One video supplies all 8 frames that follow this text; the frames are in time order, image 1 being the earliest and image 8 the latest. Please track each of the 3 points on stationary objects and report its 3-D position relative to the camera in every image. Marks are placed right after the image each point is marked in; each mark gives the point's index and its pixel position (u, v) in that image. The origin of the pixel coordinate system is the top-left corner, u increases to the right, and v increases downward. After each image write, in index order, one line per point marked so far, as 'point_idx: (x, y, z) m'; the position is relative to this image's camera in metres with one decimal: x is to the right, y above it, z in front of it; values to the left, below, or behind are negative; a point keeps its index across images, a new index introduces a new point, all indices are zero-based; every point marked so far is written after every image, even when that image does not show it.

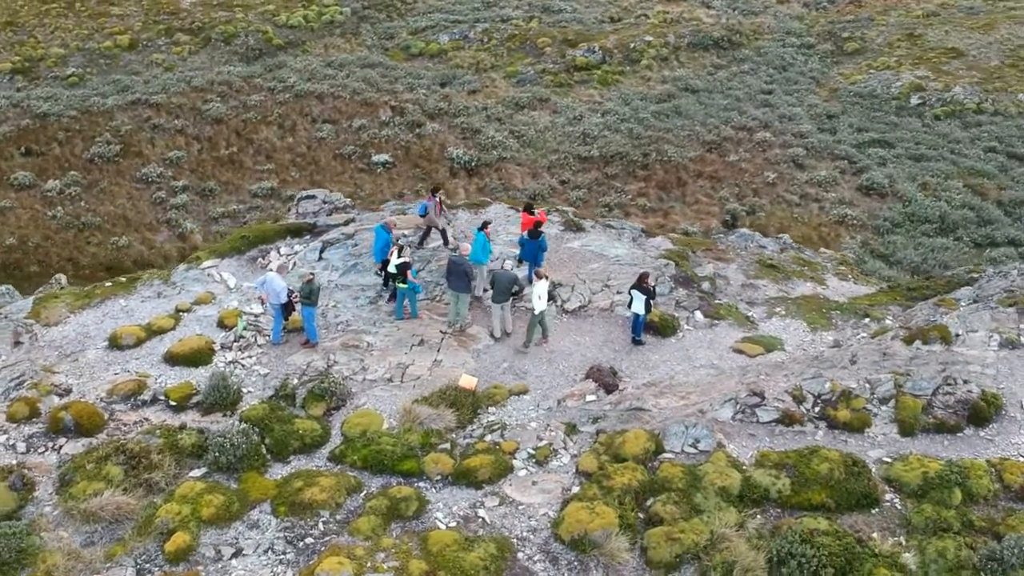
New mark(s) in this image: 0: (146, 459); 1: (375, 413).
0: (-5.5, -2.4, +15.9) m
1: (-2.1, -2.0, +17.2) m
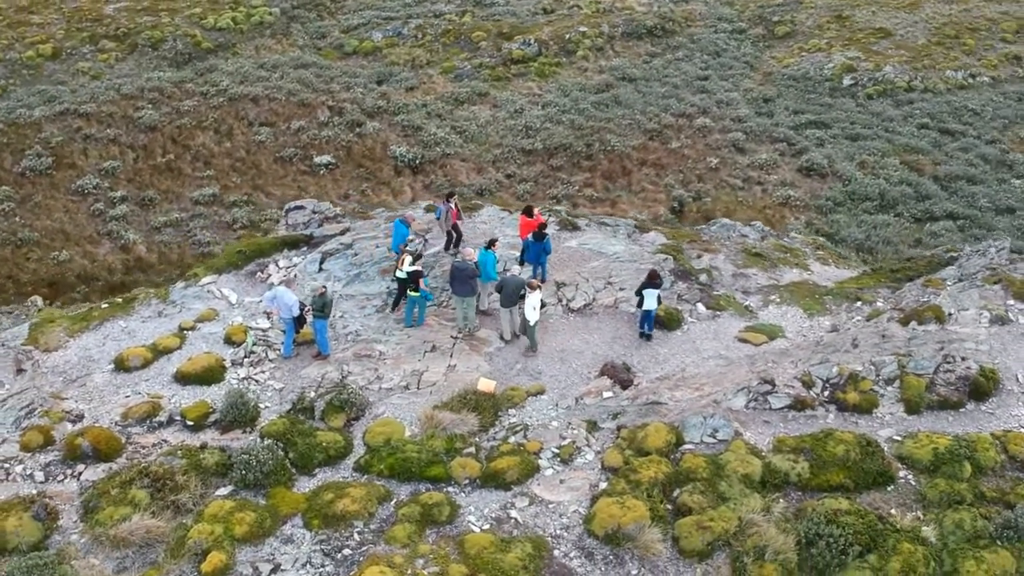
0: (-5.1, -2.7, +15.9) m
1: (-1.8, -2.1, +17.4) m
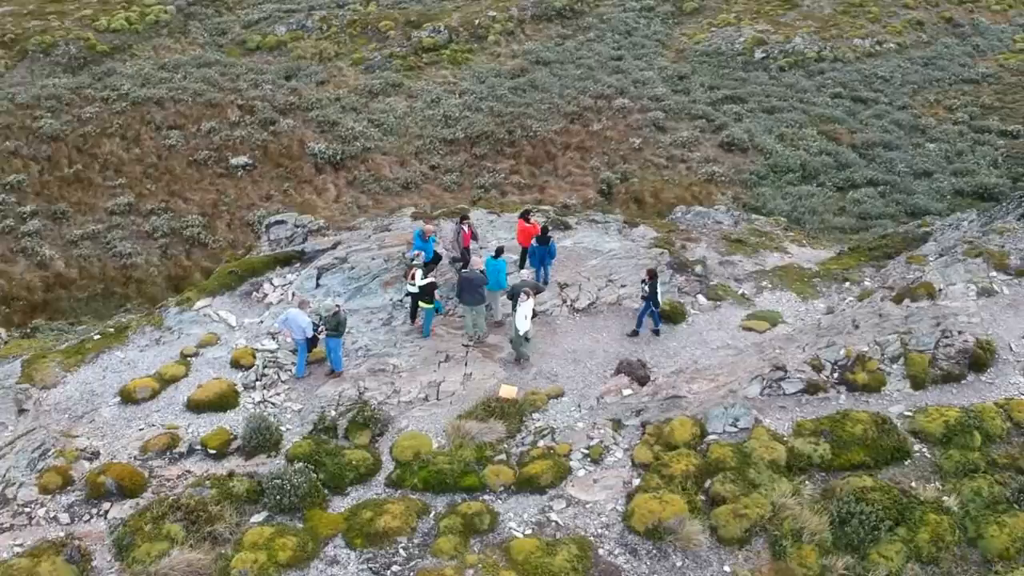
0: (-4.5, -3.2, +15.6) m
1: (-1.4, -2.3, +17.4) m
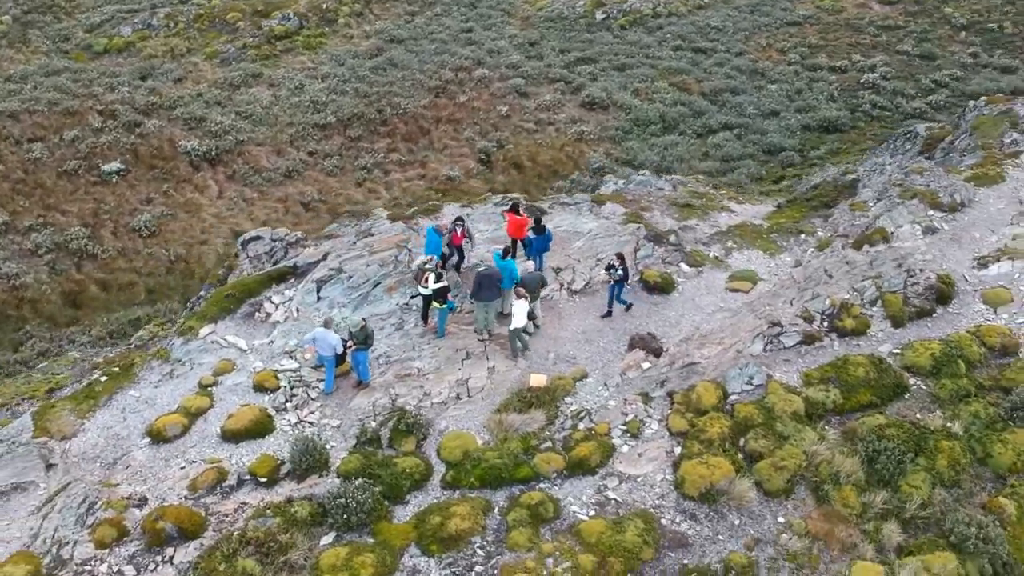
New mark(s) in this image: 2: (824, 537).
0: (-3.4, -3.6, +15.7) m
1: (-0.8, -2.4, +17.9) m
2: (+4.7, -3.8, +16.6) m
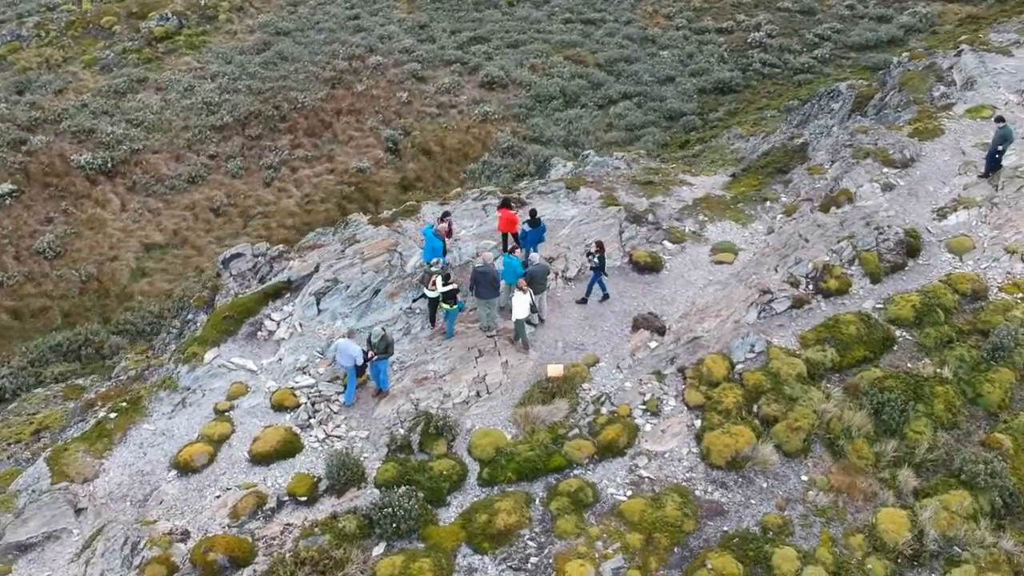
0: (-2.6, -3.9, +15.8) m
1: (-0.3, -2.4, +18.2) m
2: (+5.4, -3.3, +17.6) m
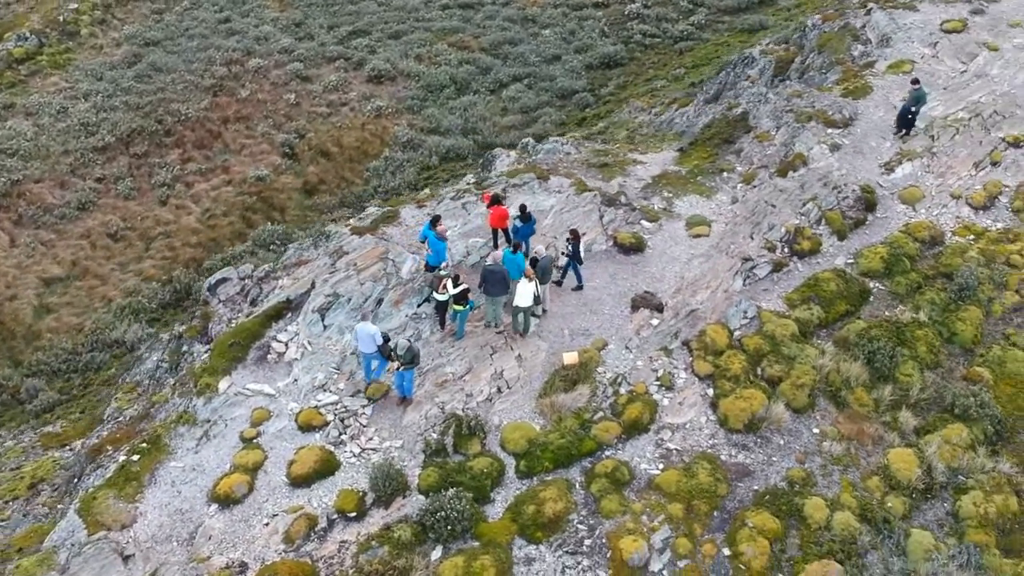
0: (-1.7, -4.2, +16.2) m
1: (+0.1, -2.3, +18.8) m
2: (+6.0, -2.6, +18.9) m
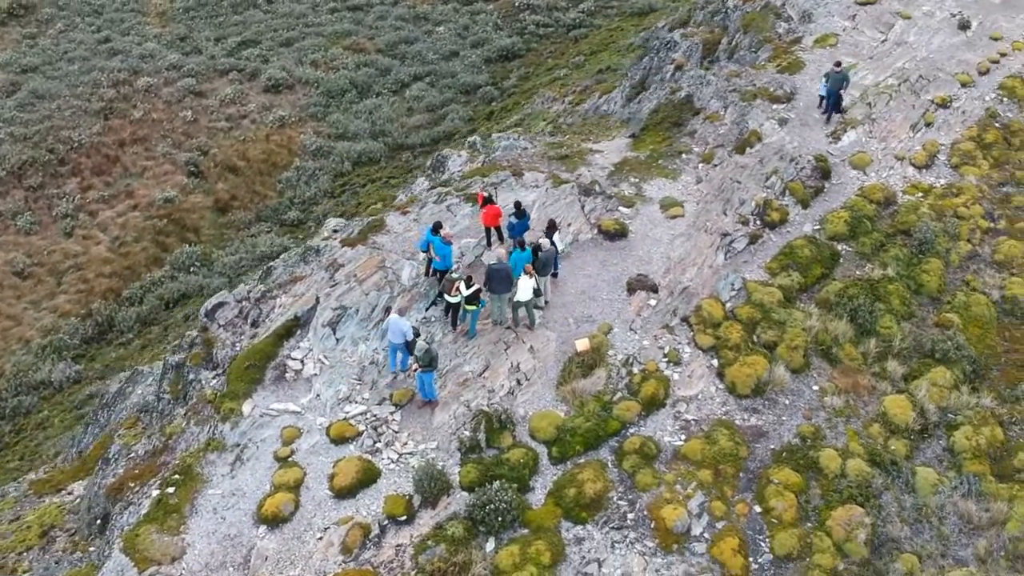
0: (-0.7, -4.2, +16.8) m
1: (+0.6, -2.2, +19.6) m
2: (+6.4, -1.9, +20.3) m
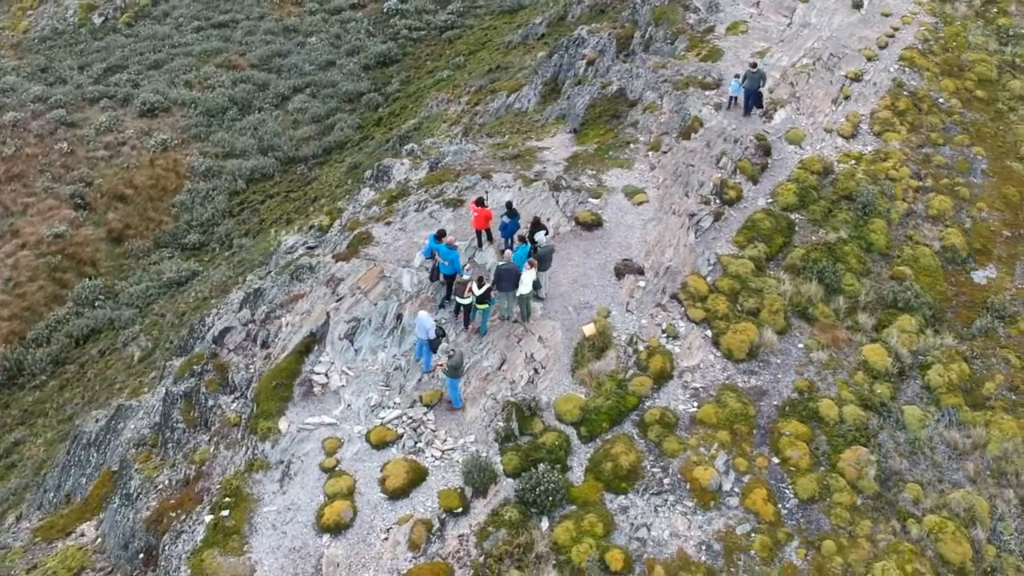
0: (+0.4, -4.2, +18.0) m
1: (+1.0, -2.0, +20.9) m
2: (+6.6, -1.1, +22.4) m
